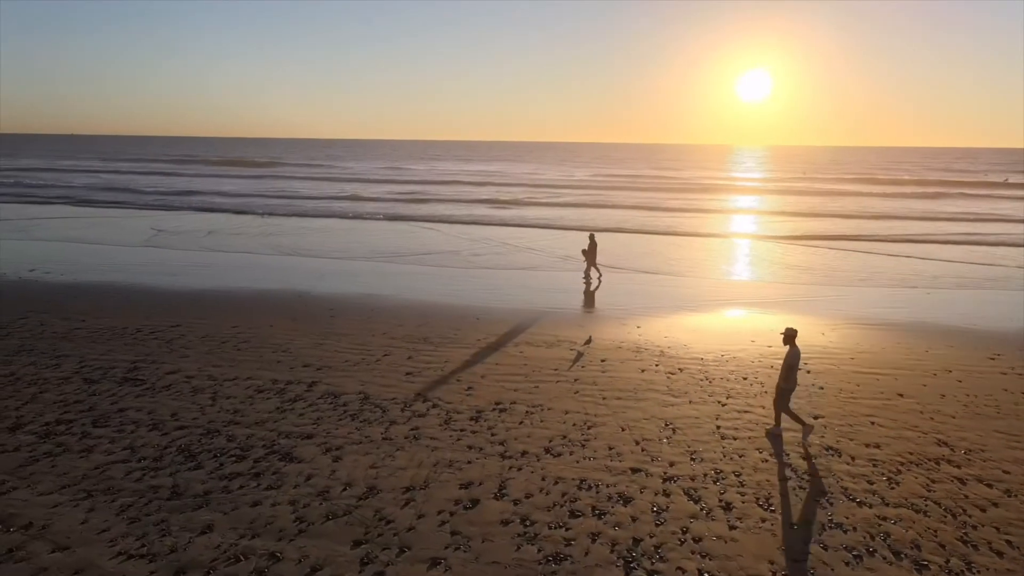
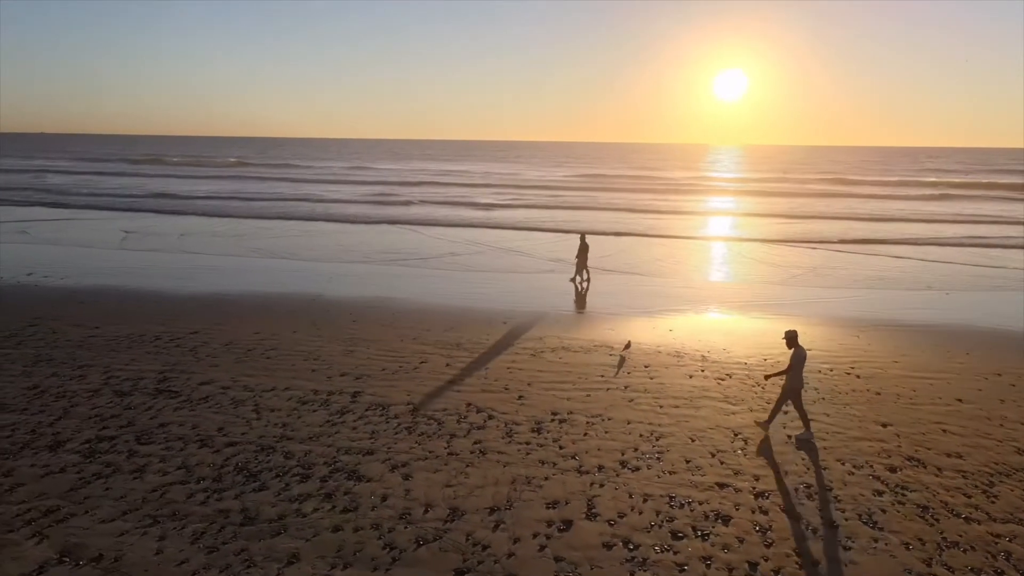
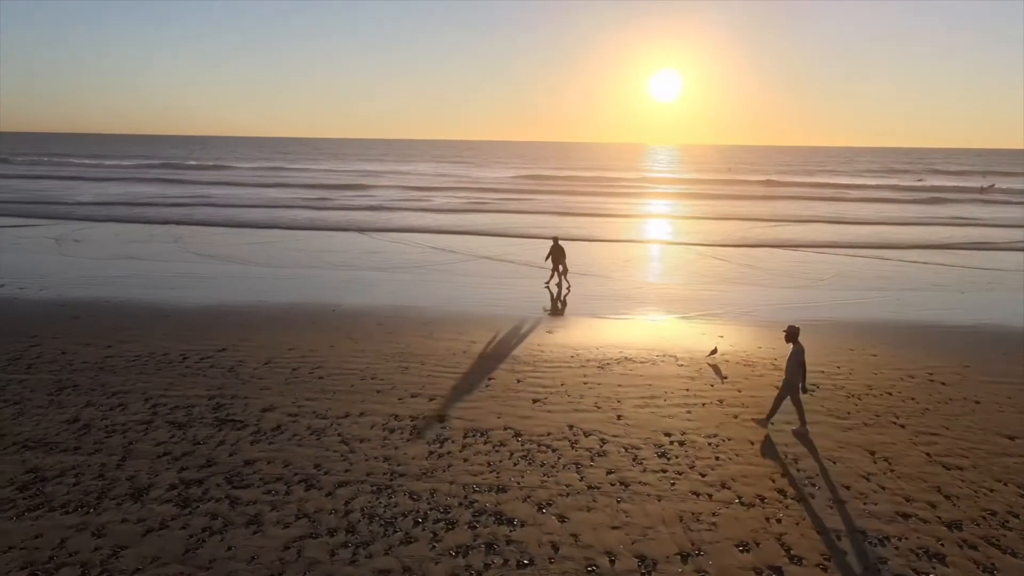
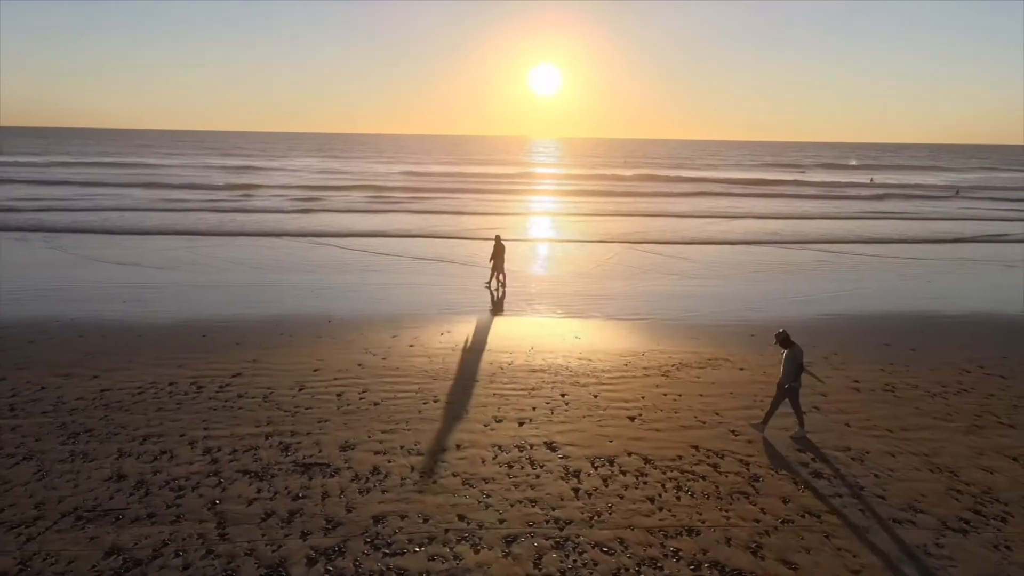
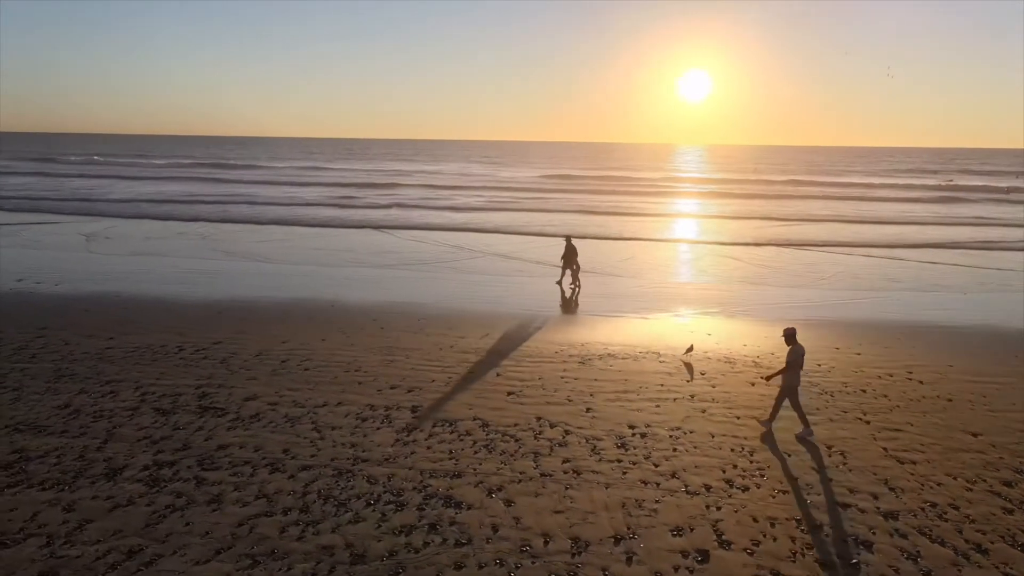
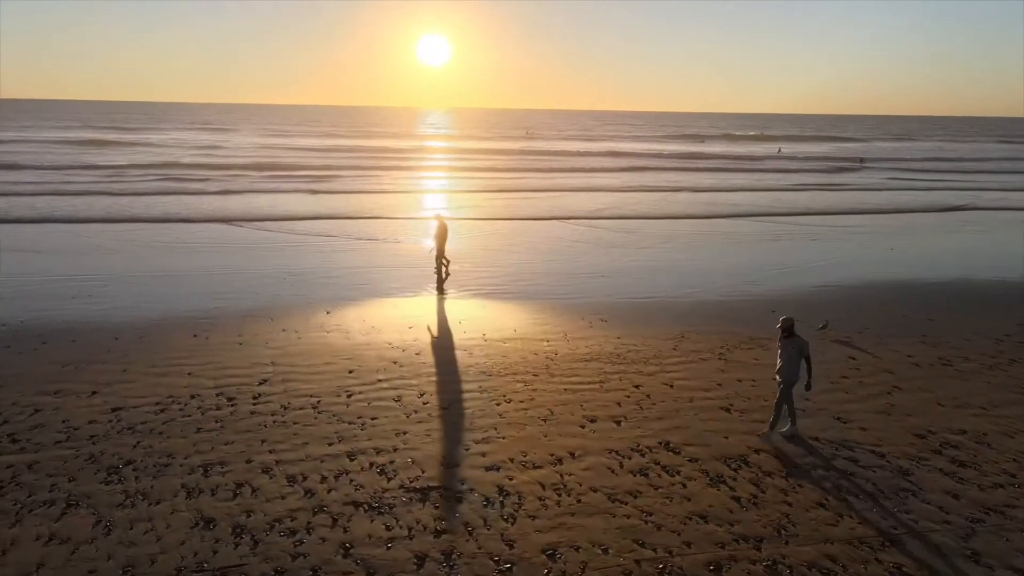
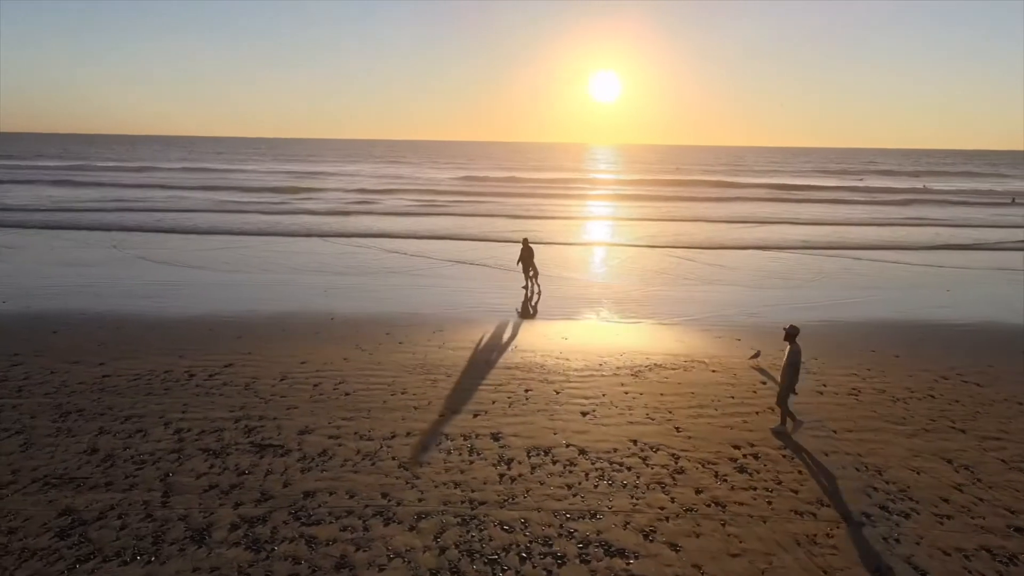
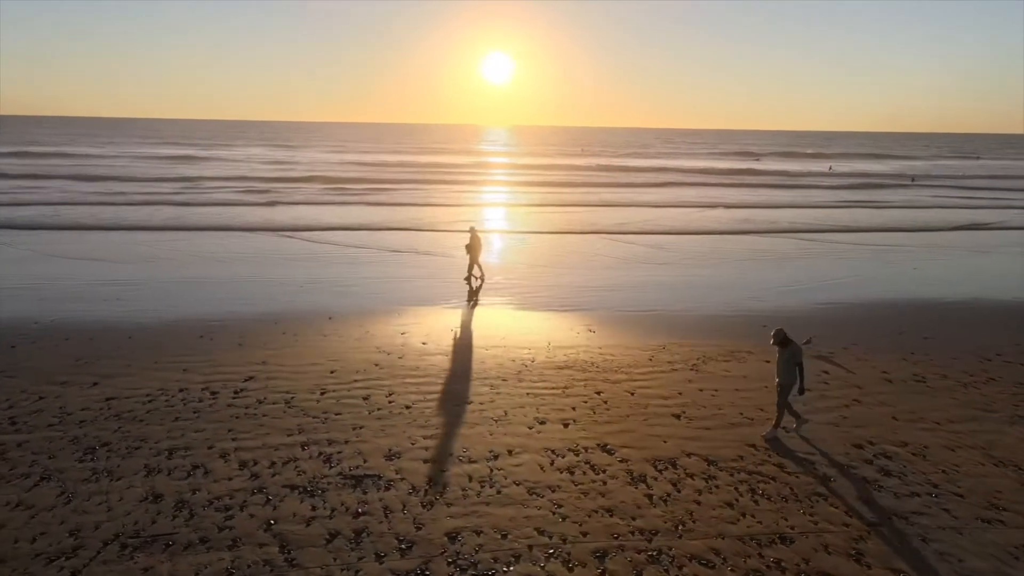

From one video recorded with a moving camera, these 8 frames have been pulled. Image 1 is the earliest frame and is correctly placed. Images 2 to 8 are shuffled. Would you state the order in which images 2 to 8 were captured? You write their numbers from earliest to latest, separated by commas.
2, 5, 3, 7, 4, 8, 6
